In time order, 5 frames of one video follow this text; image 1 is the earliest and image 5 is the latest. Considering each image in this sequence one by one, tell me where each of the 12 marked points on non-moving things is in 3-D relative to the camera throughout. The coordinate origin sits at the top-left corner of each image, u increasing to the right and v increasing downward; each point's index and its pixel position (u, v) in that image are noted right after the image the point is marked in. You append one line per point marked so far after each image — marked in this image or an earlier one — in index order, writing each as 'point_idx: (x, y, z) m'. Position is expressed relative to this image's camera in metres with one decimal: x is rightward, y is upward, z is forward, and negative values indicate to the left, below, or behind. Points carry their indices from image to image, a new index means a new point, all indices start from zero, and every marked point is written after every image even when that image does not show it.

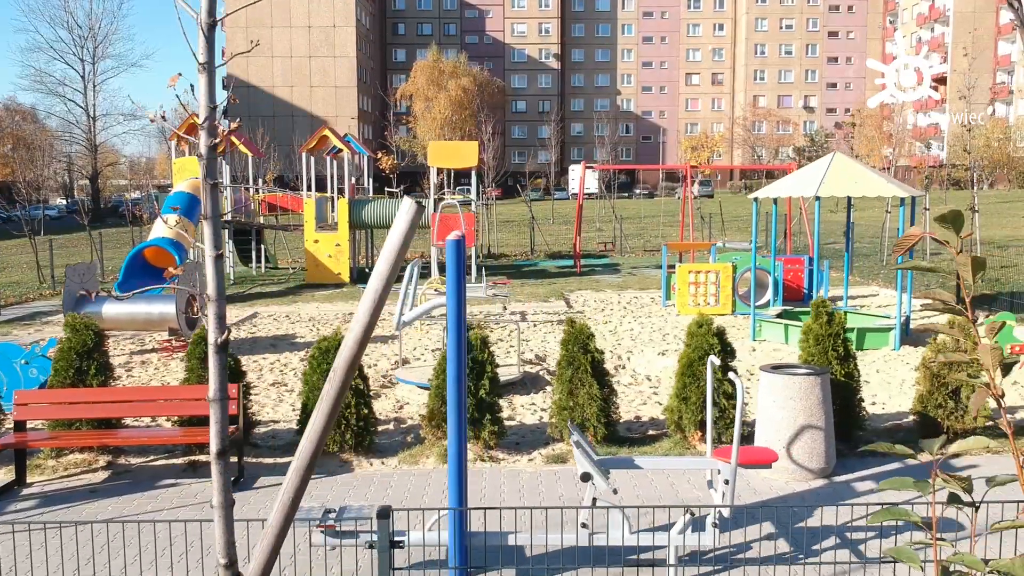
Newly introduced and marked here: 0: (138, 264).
0: (-6.6, +0.4, +15.9) m
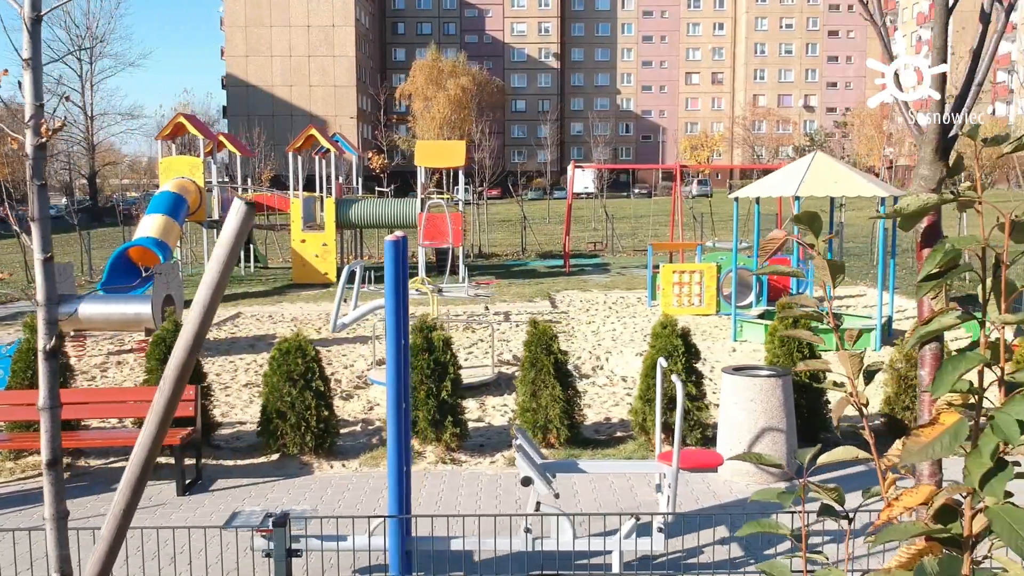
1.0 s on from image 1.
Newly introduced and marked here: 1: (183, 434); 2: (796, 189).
0: (-6.8, +0.4, +15.8) m
1: (-2.3, -1.0, +6.4) m
2: (+3.6, +1.3, +11.4) m
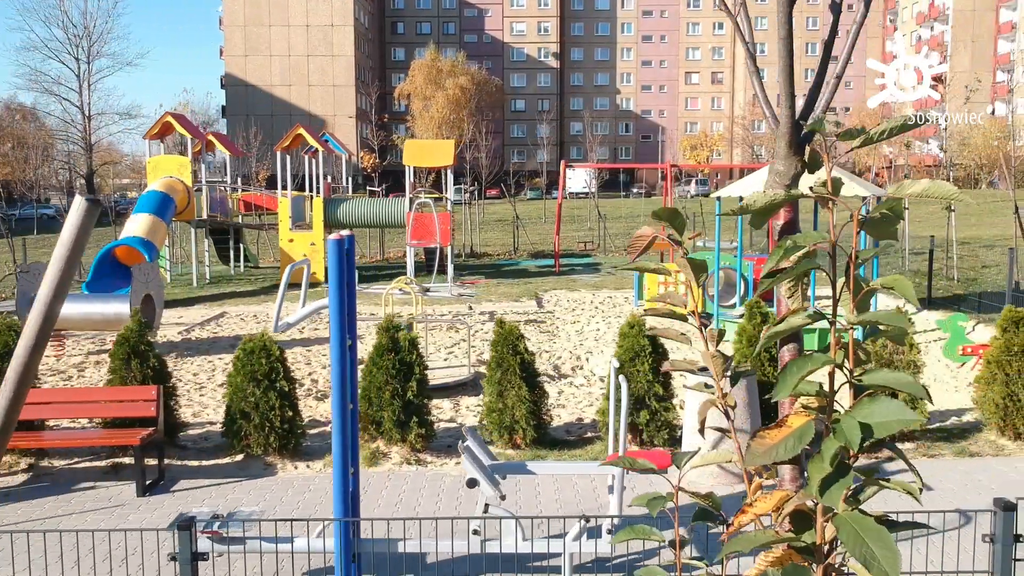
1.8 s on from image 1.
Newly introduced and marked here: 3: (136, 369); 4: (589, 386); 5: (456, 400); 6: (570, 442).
0: (-7.1, +0.4, +15.8) m
1: (-2.6, -1.0, +6.4) m
2: (+3.3, +1.3, +11.3) m
3: (-2.8, -0.6, +6.8) m
4: (+0.8, -1.0, +9.5) m
5: (-0.6, -1.1, +8.9) m
6: (+0.5, -1.2, +7.1) m
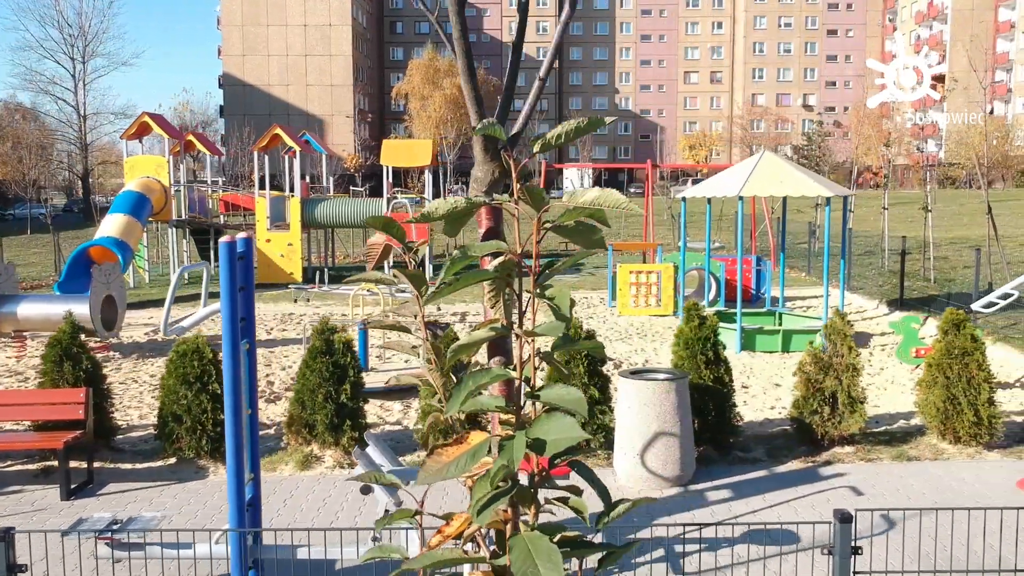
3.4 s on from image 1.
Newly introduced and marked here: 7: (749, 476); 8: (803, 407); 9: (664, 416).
0: (-7.5, +0.4, +15.8) m
1: (-3.1, -1.0, +6.3) m
2: (+2.9, +1.2, +11.2) m
3: (-3.3, -0.6, +6.8) m
4: (+0.4, -1.1, +9.4) m
5: (-1.0, -1.1, +8.9) m
6: (0.0, -1.2, +7.1) m
7: (+1.6, -1.3, +6.3) m
8: (+2.2, -0.9, +6.9) m
9: (+1.0, -0.9, +6.0) m
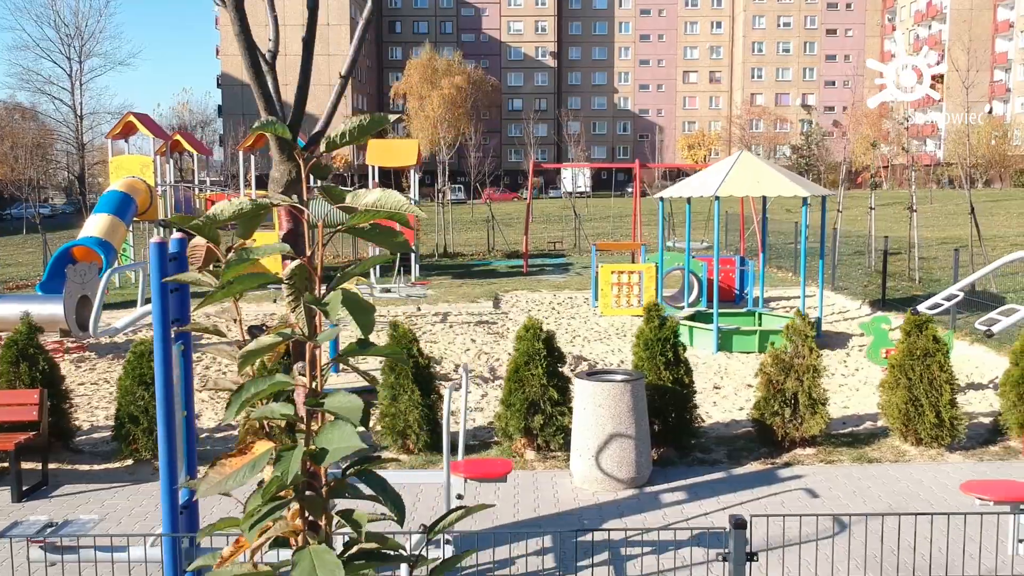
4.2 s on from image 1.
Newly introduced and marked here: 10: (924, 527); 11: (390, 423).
0: (-7.8, +0.4, +15.7) m
1: (-3.4, -1.0, +6.3) m
2: (+2.6, +1.2, +11.2) m
3: (-3.6, -0.6, +6.7) m
4: (+0.1, -1.1, +9.4) m
5: (-1.3, -1.1, +8.8) m
6: (-0.3, -1.2, +7.0) m
7: (+1.3, -1.3, +6.3) m
8: (+1.9, -0.9, +6.8) m
9: (+0.7, -0.9, +6.0) m
10: (+2.5, -1.5, +5.5) m
11: (-0.9, -1.0, +6.8) m
